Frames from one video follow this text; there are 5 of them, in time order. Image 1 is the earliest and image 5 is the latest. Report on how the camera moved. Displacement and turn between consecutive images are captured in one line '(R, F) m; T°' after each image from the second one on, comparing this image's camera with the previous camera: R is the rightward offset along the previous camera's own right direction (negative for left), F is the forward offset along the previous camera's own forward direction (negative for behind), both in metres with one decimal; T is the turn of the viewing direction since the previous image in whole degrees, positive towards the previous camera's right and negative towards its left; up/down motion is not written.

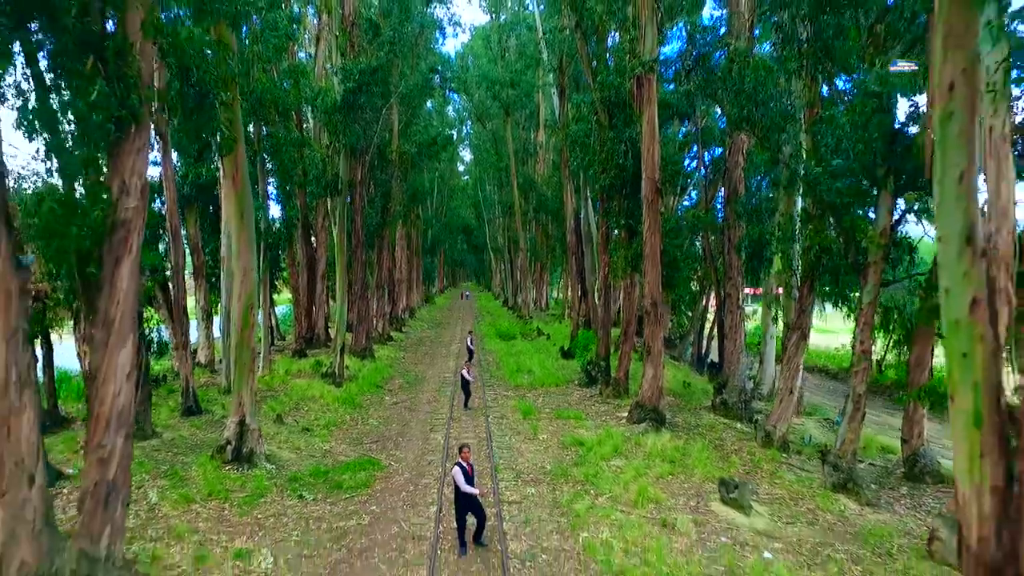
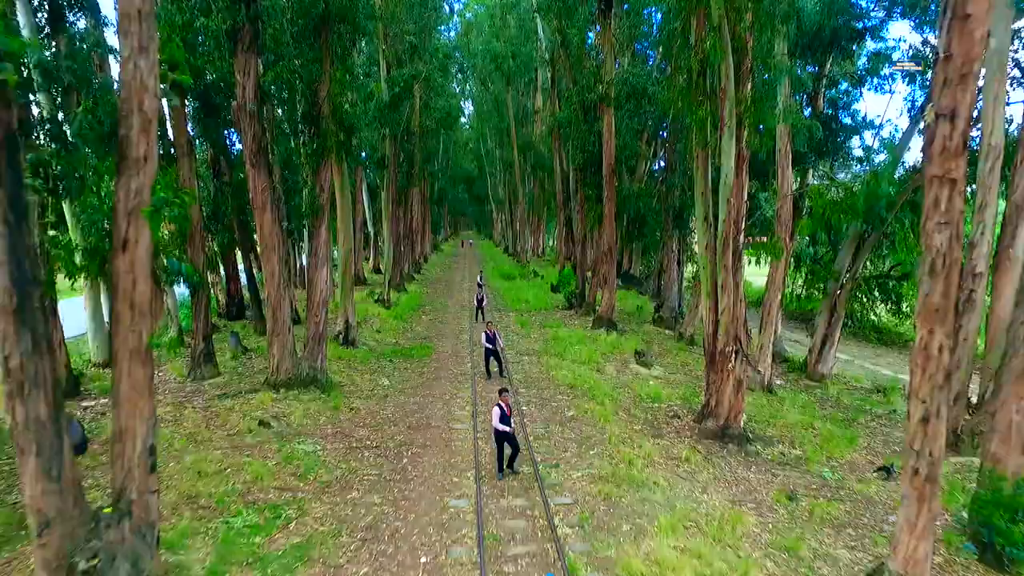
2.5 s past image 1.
(-0.1, -7.8) m; 0°
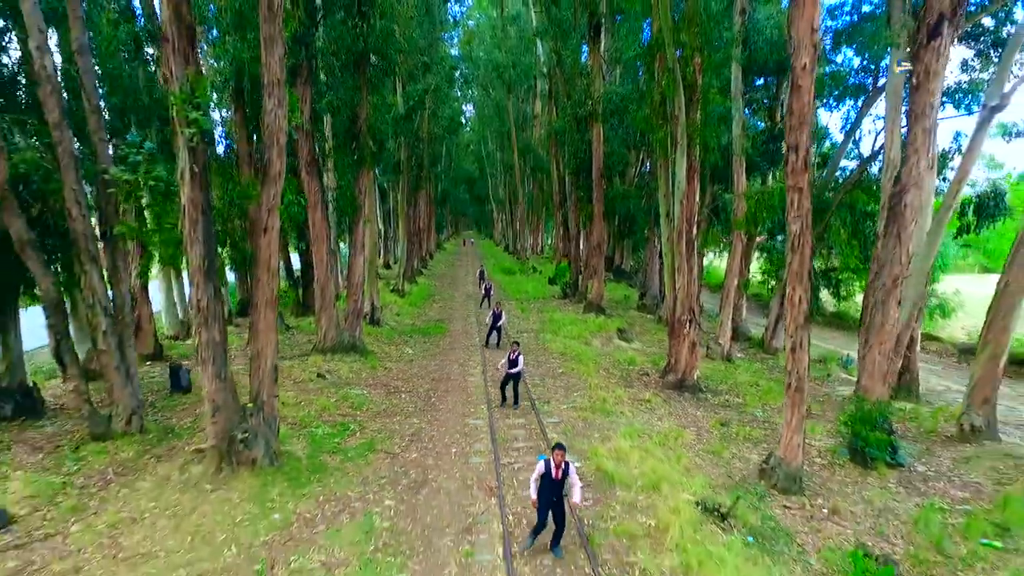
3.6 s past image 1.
(-0.1, -3.5) m; 0°
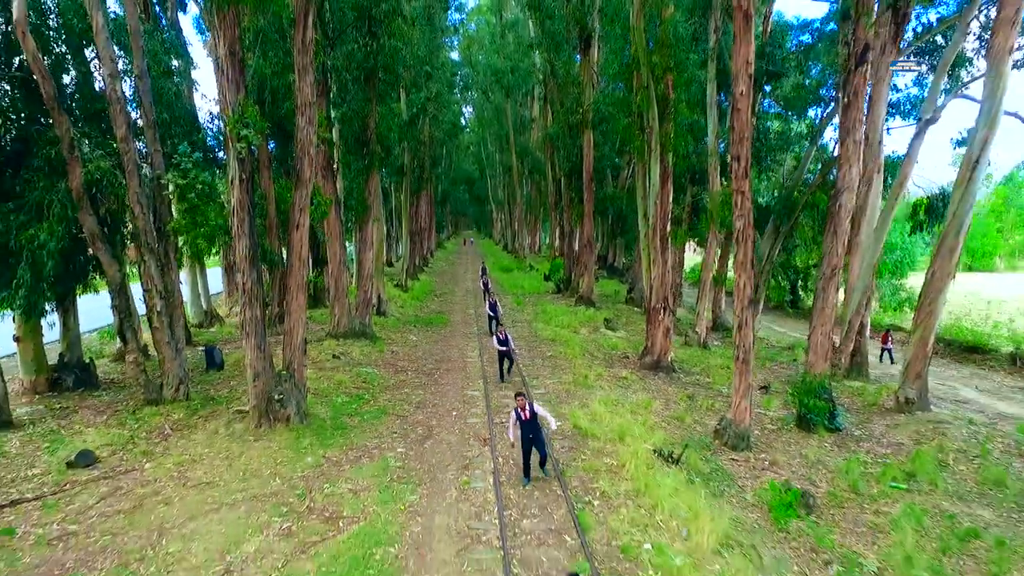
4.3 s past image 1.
(+0.2, -2.0) m; 0°
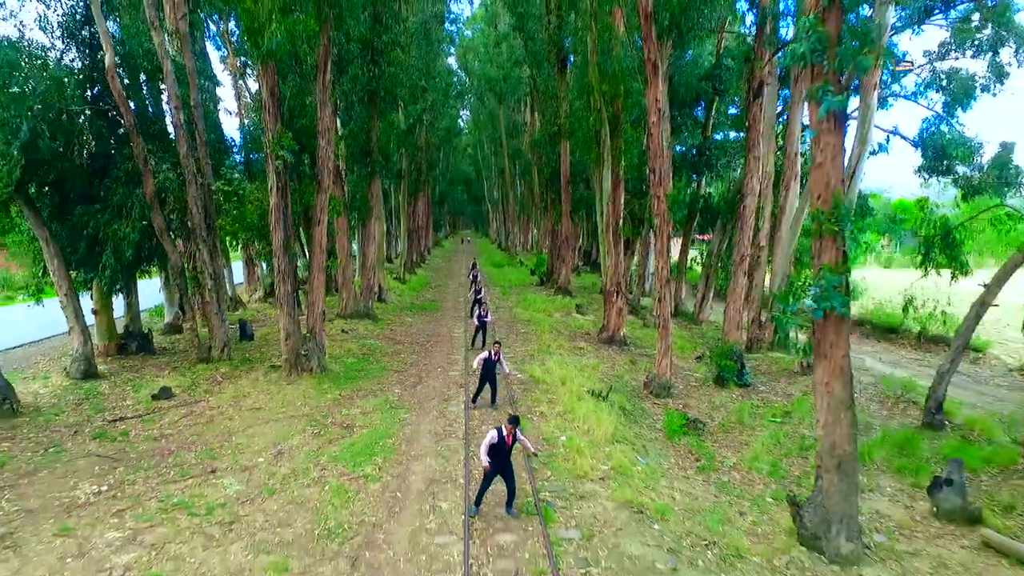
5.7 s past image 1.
(+0.7, -3.7) m; 0°
